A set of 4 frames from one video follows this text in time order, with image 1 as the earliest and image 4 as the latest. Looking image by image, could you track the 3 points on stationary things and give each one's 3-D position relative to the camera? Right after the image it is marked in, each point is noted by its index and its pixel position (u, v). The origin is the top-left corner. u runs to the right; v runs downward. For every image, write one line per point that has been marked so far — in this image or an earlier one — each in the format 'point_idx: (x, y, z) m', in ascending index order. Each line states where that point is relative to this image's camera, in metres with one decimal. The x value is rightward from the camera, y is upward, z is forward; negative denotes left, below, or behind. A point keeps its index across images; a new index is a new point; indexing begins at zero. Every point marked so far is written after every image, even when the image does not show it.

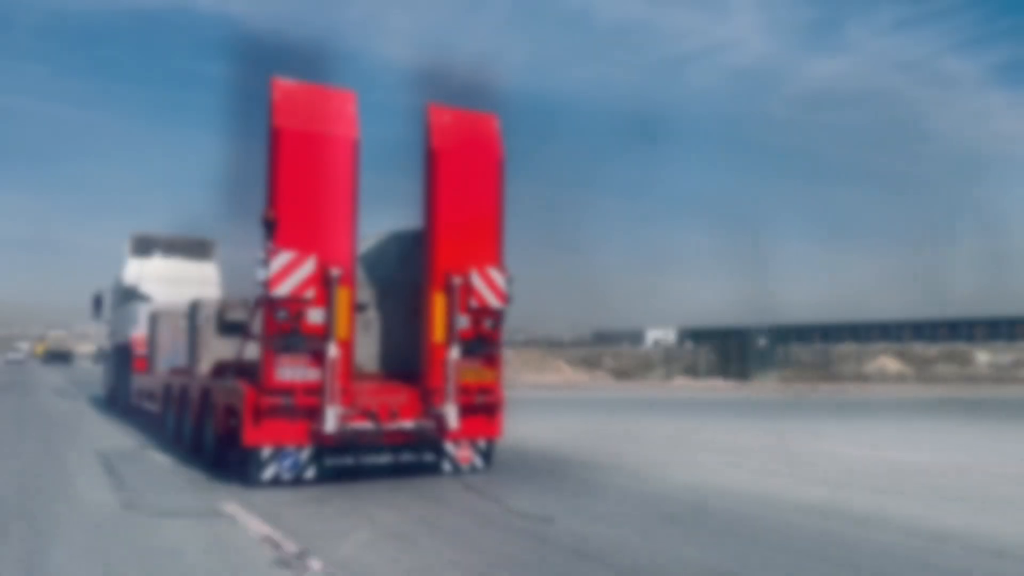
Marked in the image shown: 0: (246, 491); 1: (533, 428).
0: (-3.0, -2.4, +9.8) m
1: (+0.5, -3.0, +17.5) m
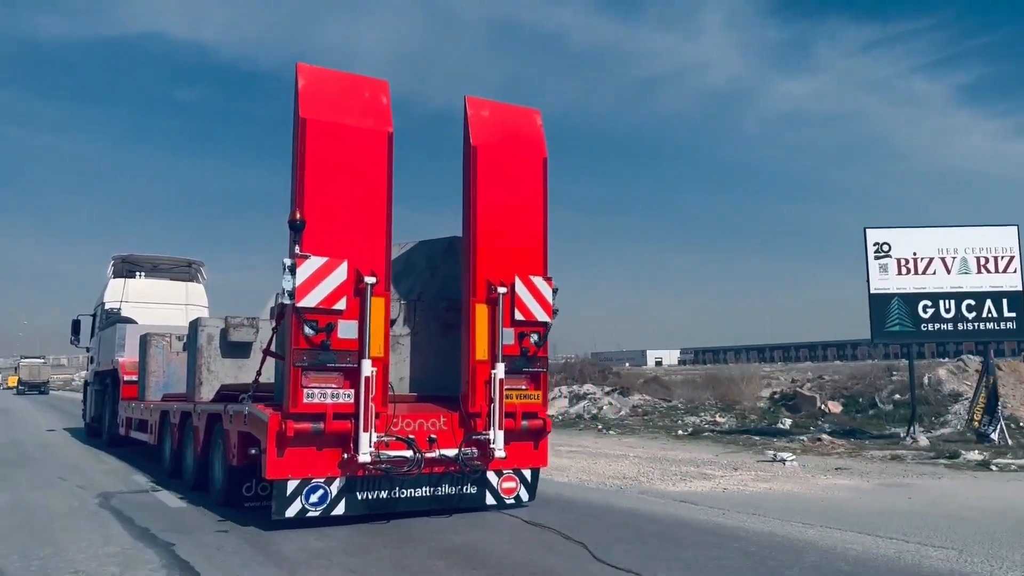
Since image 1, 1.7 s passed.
0: (-2.4, -2.5, +8.6) m
1: (+0.9, -3.3, +16.3) m
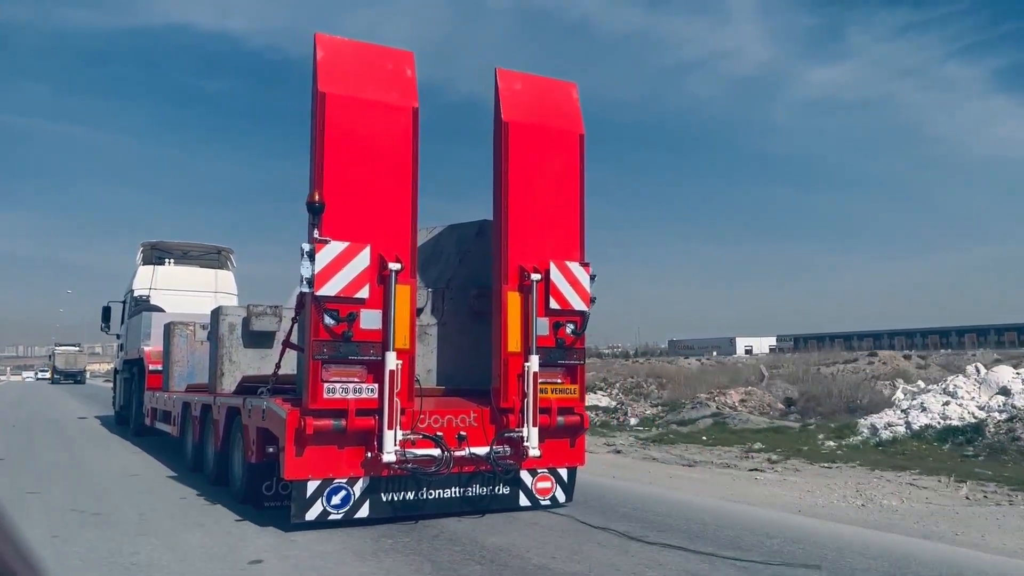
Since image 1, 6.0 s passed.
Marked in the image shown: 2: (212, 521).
0: (-2.1, -2.4, +8.1) m
1: (+1.5, -3.0, +15.7) m
2: (-3.3, -2.5, +9.3) m
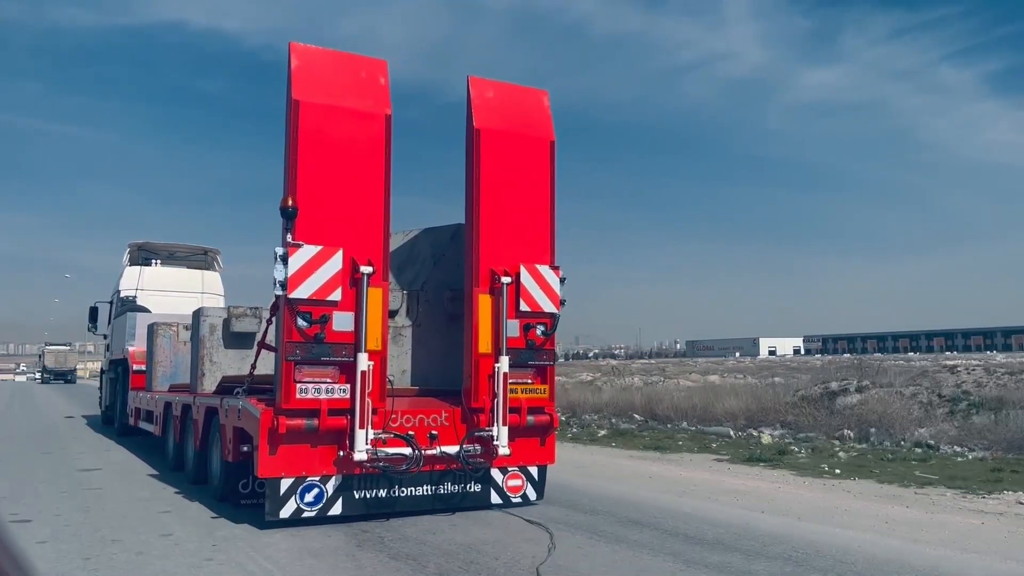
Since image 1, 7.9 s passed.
0: (-2.4, -2.4, +8.3) m
1: (+1.1, -3.1, +15.9) m
2: (-3.6, -2.6, +9.5) m
